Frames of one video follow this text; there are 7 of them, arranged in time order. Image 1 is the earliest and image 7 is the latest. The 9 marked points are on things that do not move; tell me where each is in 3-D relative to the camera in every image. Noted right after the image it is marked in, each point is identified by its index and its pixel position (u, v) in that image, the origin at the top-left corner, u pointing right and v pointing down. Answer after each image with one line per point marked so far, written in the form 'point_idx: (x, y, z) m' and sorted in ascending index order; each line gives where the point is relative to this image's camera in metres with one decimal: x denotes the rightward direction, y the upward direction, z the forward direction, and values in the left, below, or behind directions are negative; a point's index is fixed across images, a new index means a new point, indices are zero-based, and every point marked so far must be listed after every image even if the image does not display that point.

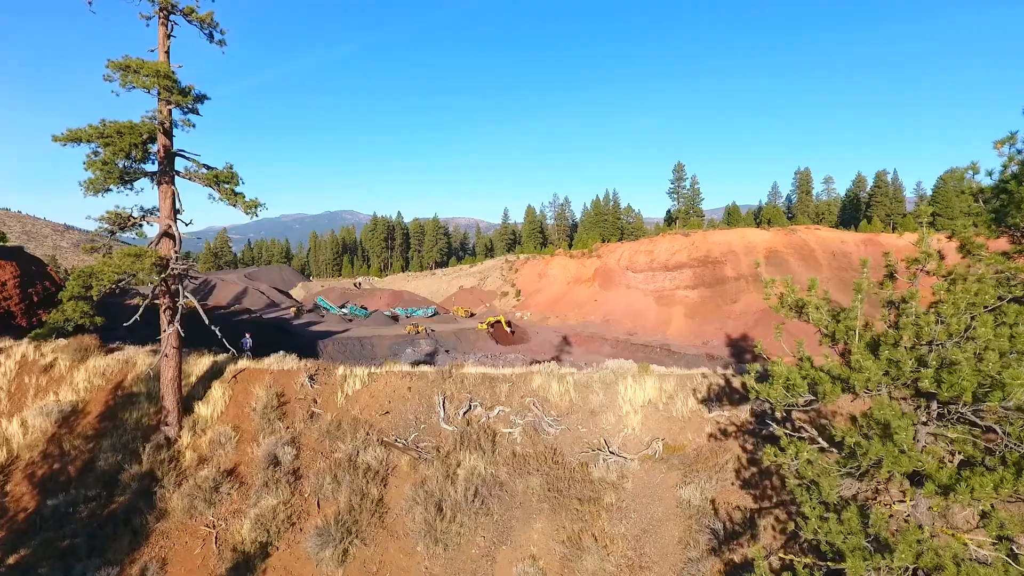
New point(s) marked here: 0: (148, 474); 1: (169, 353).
0: (-5.9, -3.0, +7.6) m
1: (-6.1, -1.2, +8.3) m
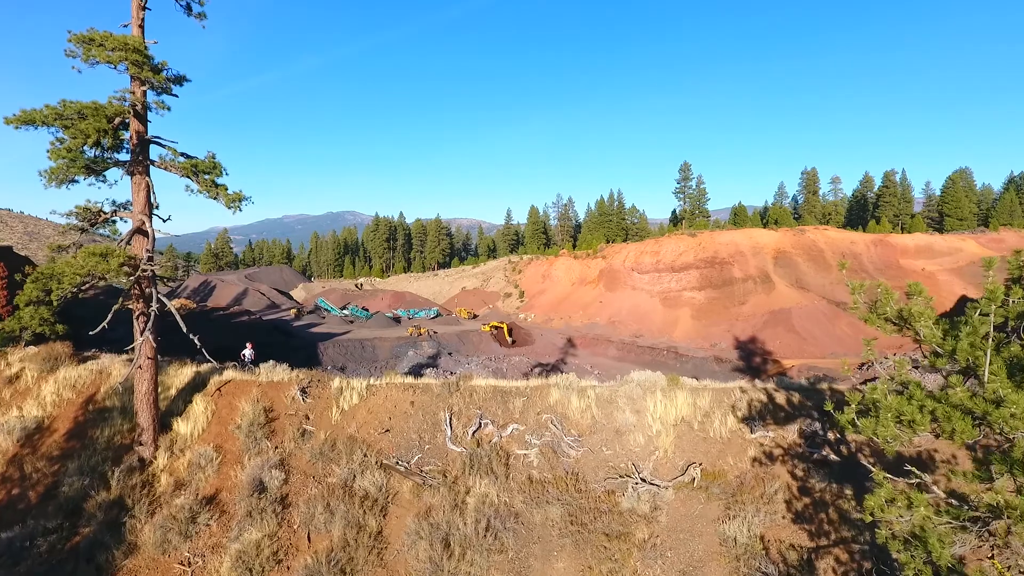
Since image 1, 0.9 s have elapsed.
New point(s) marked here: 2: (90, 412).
0: (-5.7, -3.1, +6.7) m
1: (-5.9, -1.2, +7.4) m
2: (-7.2, -2.1, +8.0) m
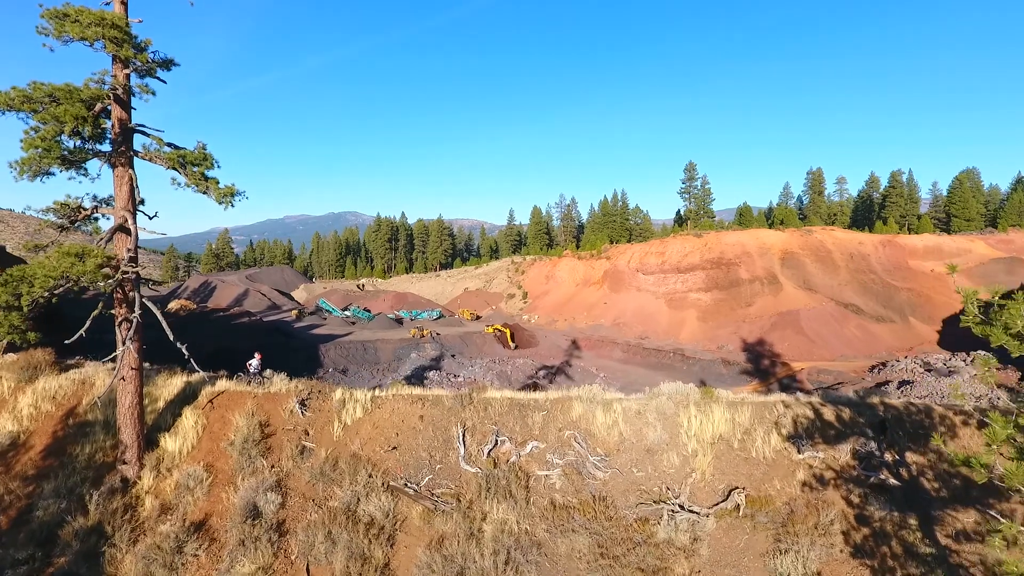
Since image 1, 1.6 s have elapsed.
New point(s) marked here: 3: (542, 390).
0: (-5.4, -3.1, +6.0) m
1: (-5.6, -1.3, +6.8) m
2: (-6.9, -2.2, +7.3) m
3: (+0.6, -2.1, +9.7) m
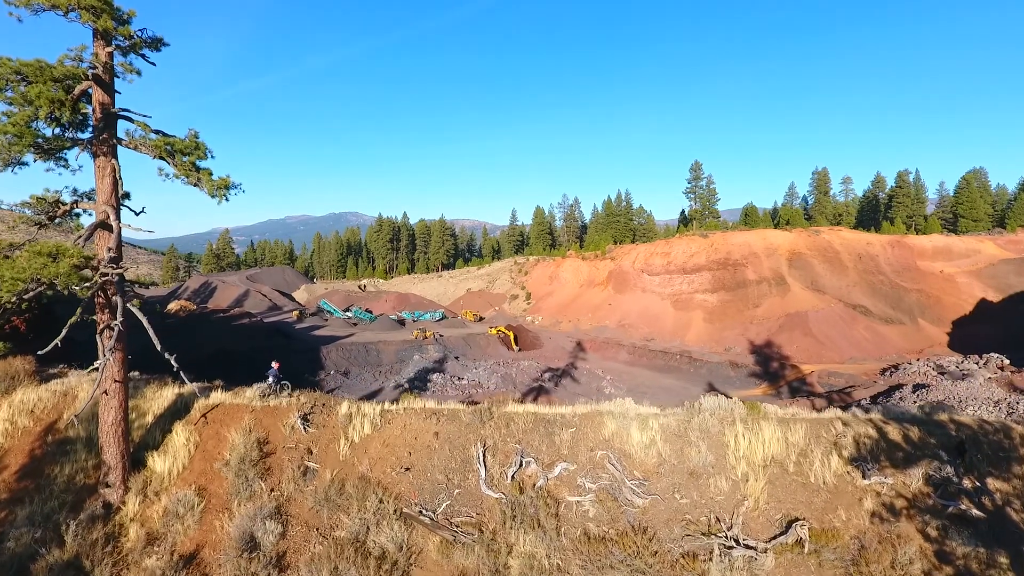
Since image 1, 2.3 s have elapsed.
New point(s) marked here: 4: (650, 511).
0: (-5.1, -3.2, +5.3) m
1: (-5.3, -1.3, +6.1) m
2: (-6.6, -2.2, +6.6) m
3: (+1.0, -2.2, +9.0) m
4: (+1.7, -2.7, +5.6) m
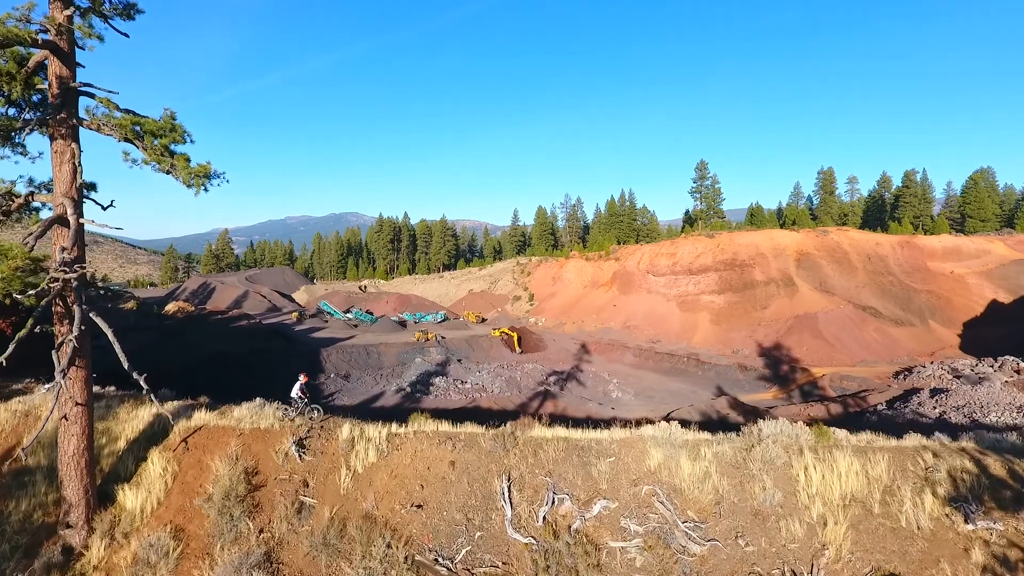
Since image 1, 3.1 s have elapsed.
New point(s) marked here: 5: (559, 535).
0: (-4.7, -3.3, +4.4) m
1: (-4.9, -1.4, +5.2) m
2: (-6.3, -2.3, +5.7) m
3: (+1.3, -2.3, +8.2) m
4: (+2.0, -2.8, +4.7) m
5: (+0.5, -2.7, +5.1) m
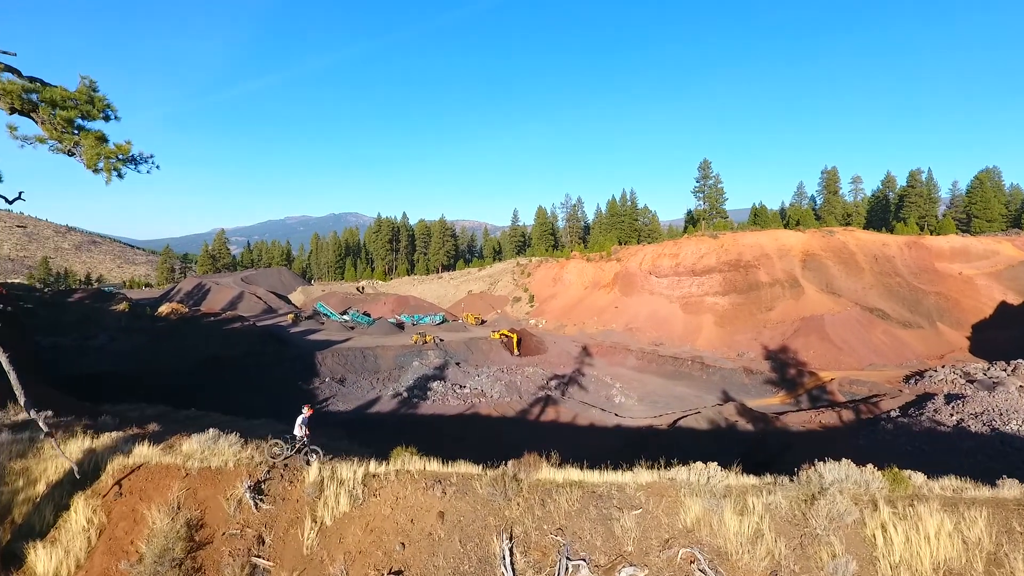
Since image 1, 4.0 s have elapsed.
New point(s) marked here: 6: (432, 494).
0: (-4.7, -3.4, +3.4) m
1: (-4.9, -1.5, +4.2) m
2: (-6.2, -2.4, +4.7) m
3: (+1.3, -2.4, +7.1) m
4: (+2.0, -2.9, +3.7) m
5: (+0.5, -2.8, +4.1) m
6: (-0.9, -2.2, +5.2) m
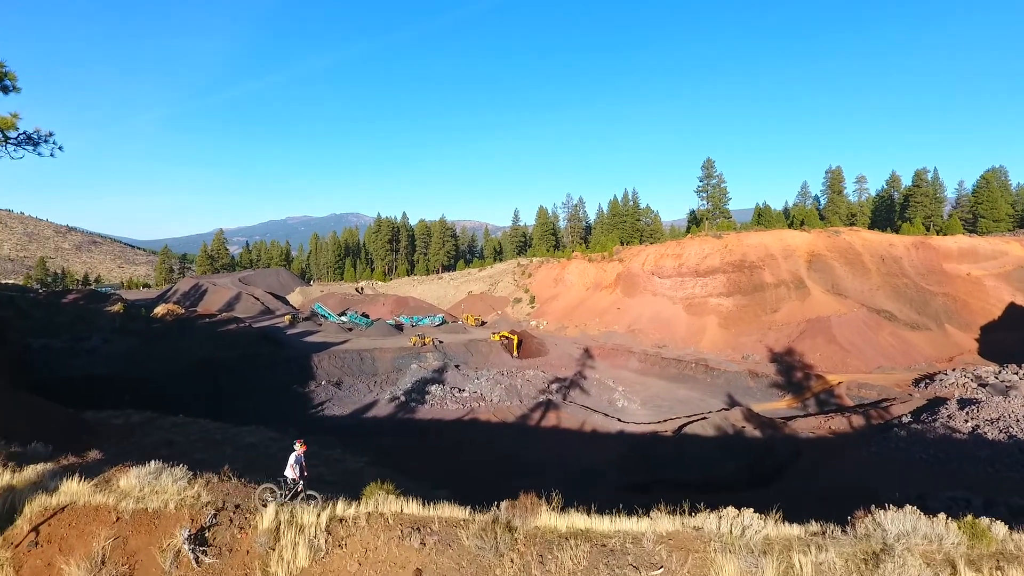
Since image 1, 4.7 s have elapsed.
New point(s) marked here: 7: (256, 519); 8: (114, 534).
0: (-4.8, -3.4, +2.6) m
1: (-5.0, -1.6, +3.4) m
2: (-6.3, -2.5, +3.9) m
3: (+1.3, -2.4, +6.3) m
4: (+2.0, -3.0, +2.9) m
5: (+0.4, -2.9, +3.3) m
6: (-0.9, -2.2, +4.3) m
7: (-2.5, -2.2, +4.8) m
8: (-3.6, -2.2, +4.3) m
